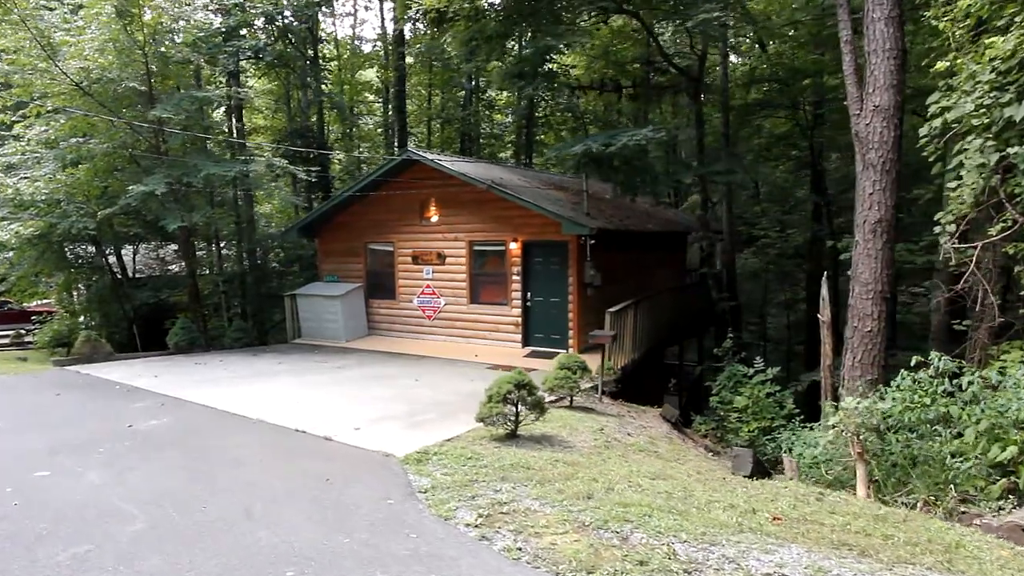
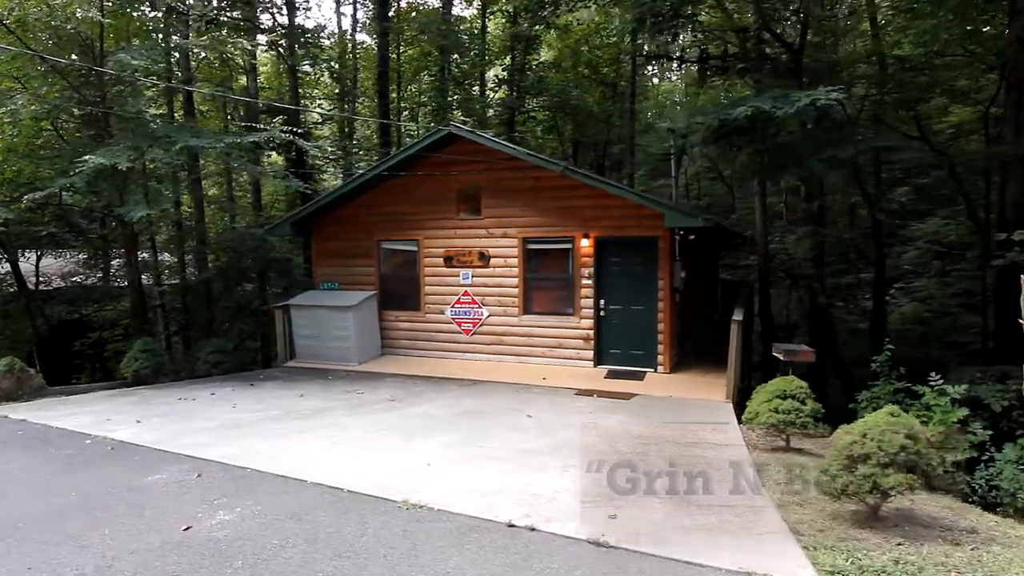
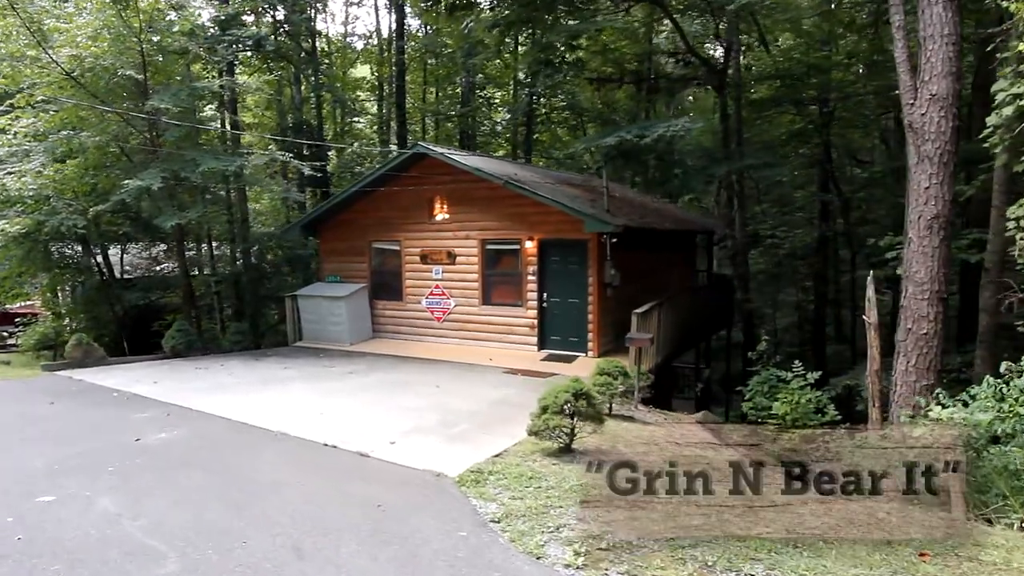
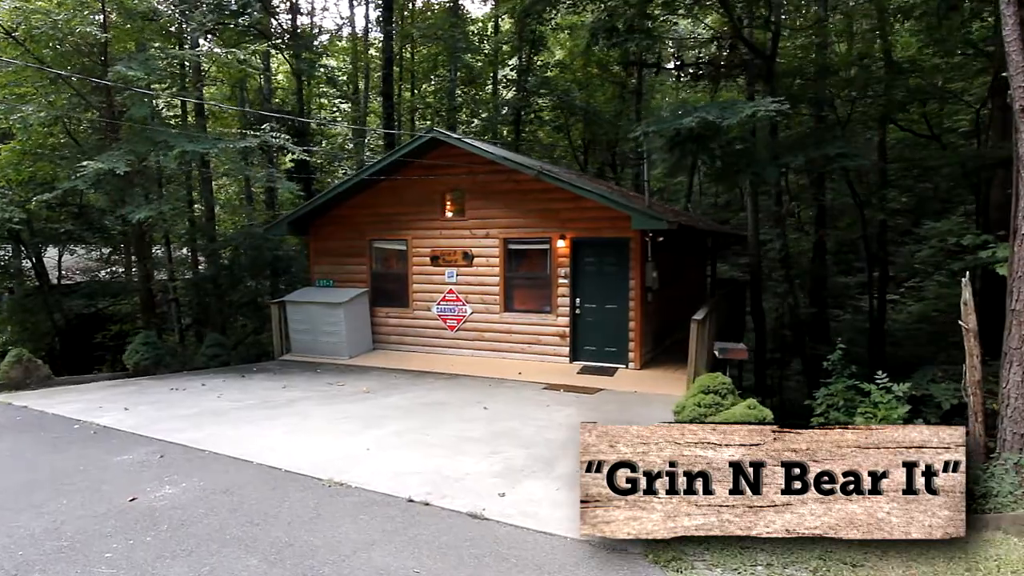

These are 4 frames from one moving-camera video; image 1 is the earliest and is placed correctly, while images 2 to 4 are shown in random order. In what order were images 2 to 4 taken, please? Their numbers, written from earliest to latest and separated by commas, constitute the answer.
3, 4, 2
